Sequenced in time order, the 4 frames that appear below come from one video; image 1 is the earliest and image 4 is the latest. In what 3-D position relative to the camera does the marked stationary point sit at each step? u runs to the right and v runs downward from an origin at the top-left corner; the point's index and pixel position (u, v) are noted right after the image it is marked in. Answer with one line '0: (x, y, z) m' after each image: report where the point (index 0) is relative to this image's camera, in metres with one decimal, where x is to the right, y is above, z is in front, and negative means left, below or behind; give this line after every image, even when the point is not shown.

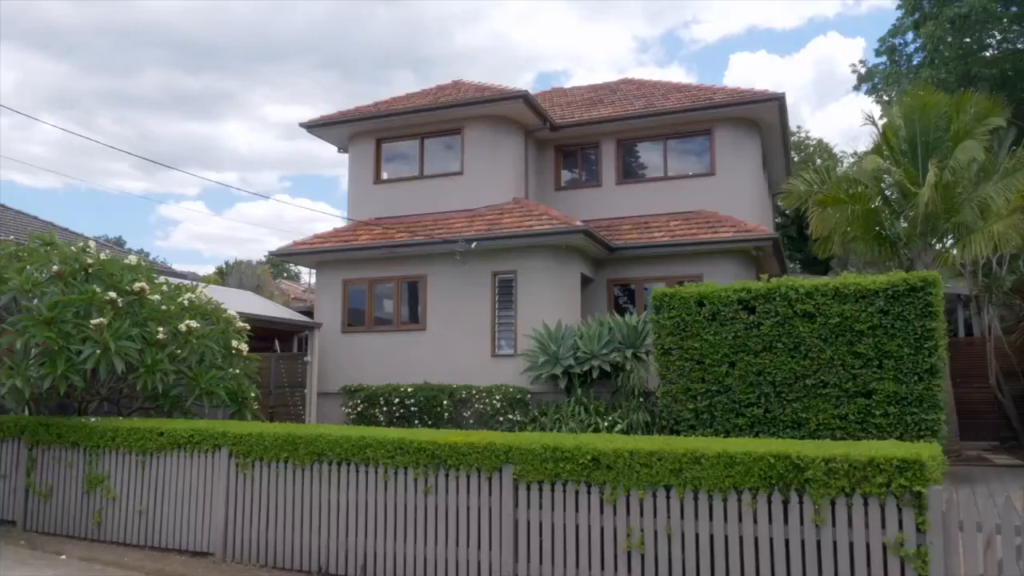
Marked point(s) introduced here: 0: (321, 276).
0: (-3.9, +0.2, +16.6) m
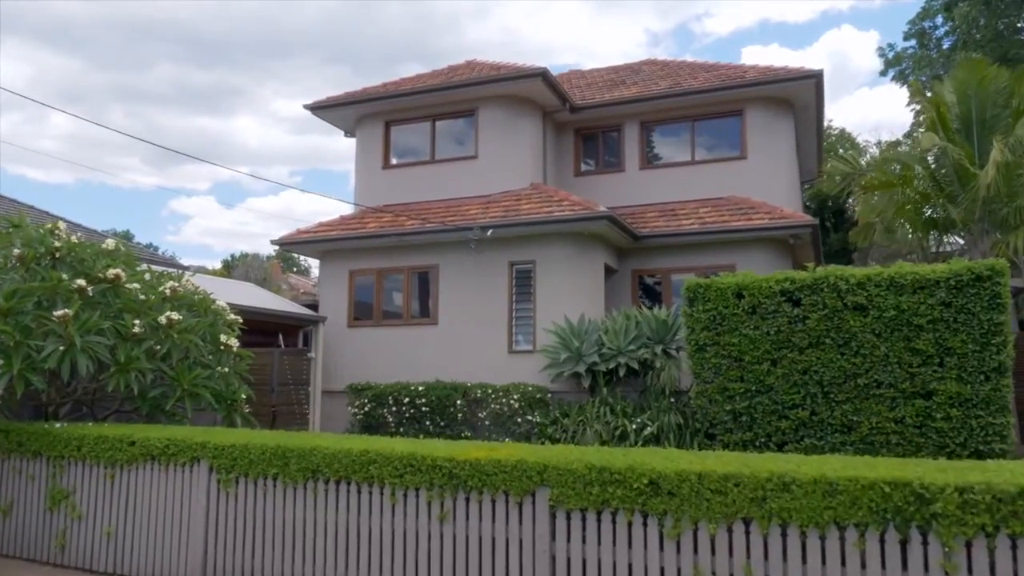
0: (-3.5, +0.4, +15.6) m
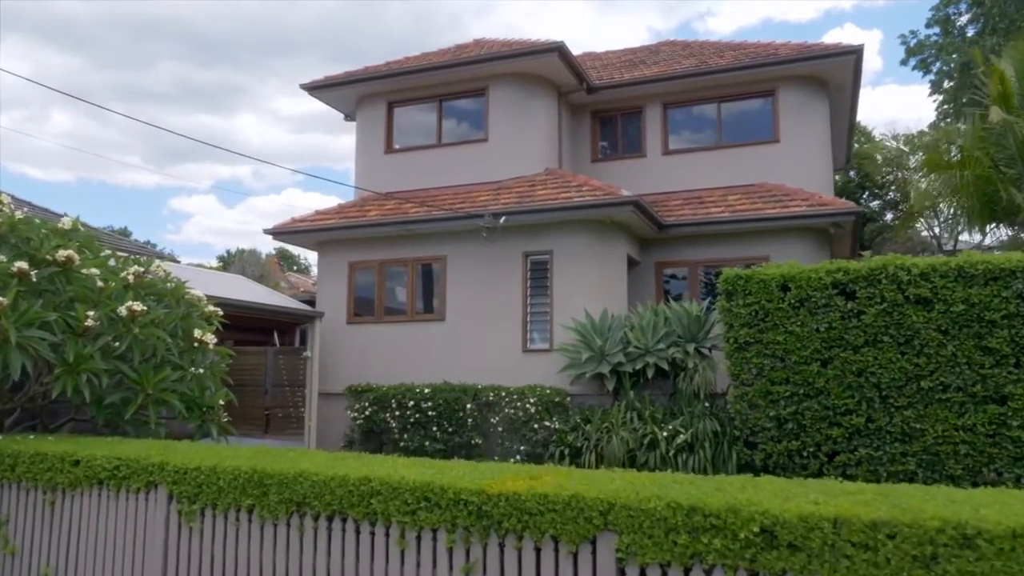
0: (-3.3, +0.5, +14.4) m
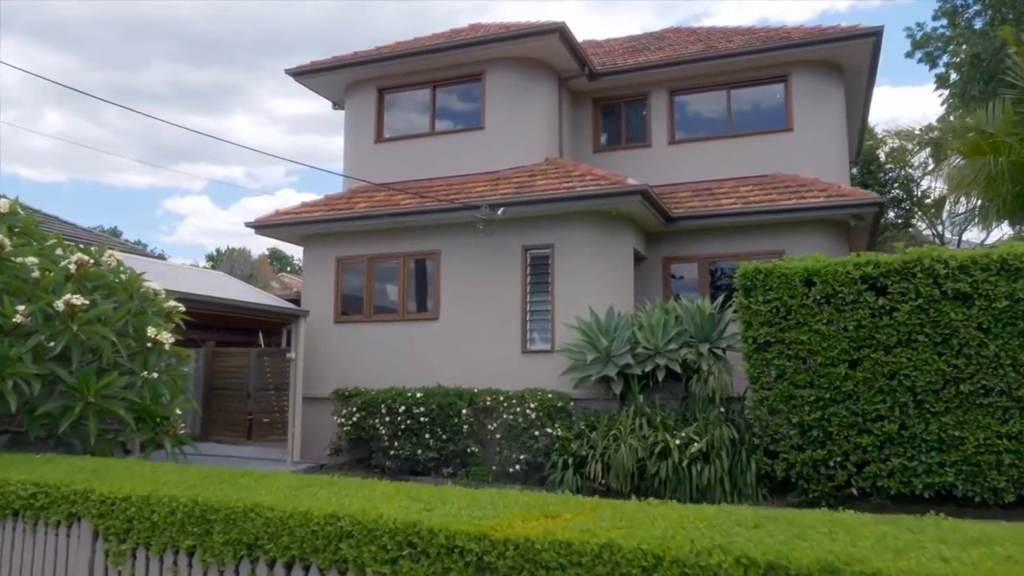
0: (-3.3, +0.6, +13.5) m
